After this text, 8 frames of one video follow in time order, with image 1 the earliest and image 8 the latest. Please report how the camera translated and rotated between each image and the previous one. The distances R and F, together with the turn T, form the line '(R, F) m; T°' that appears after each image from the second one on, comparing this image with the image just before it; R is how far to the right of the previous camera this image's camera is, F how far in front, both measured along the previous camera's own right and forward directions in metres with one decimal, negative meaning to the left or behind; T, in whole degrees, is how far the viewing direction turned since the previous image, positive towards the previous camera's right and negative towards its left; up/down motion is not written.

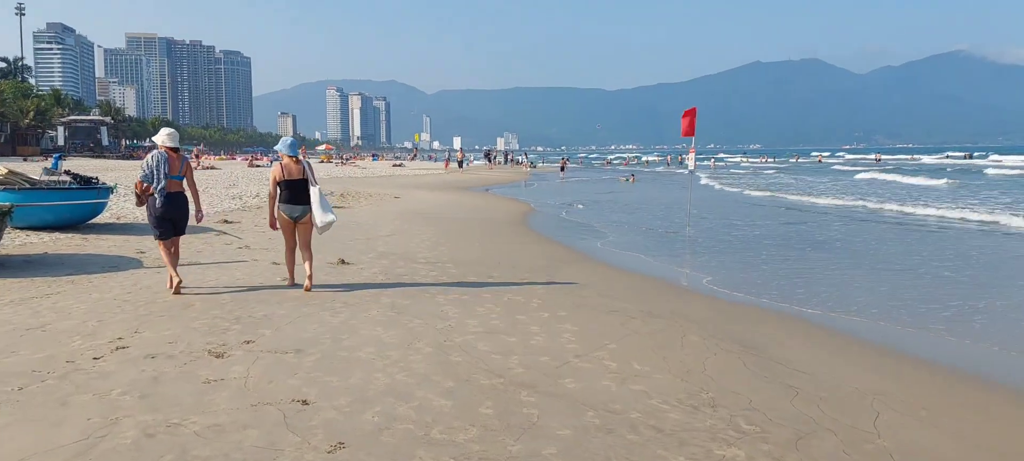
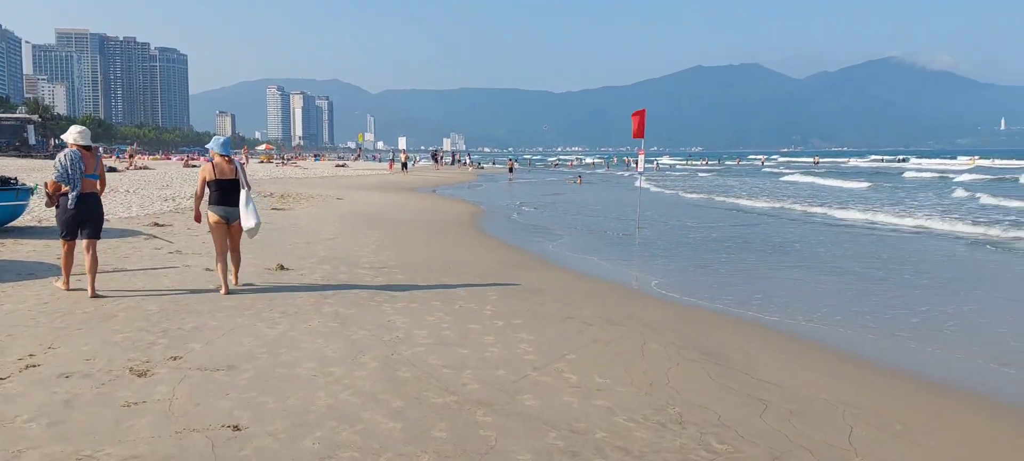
(0.0, +0.3) m; +4°
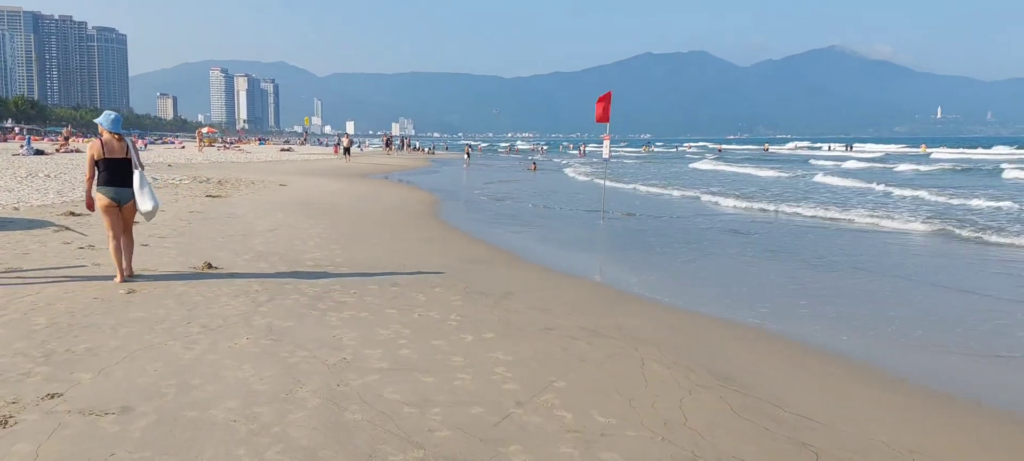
(-0.1, +1.0) m; +3°
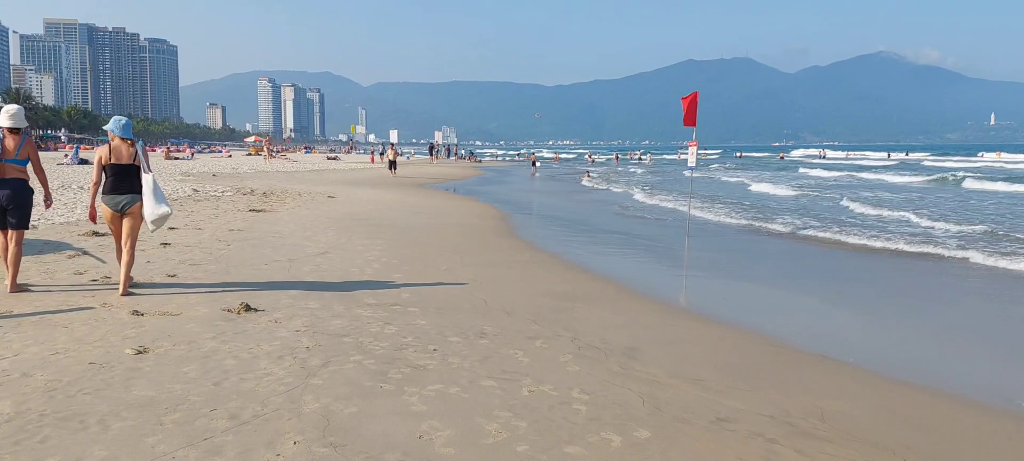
(-0.5, +1.6) m; -3°
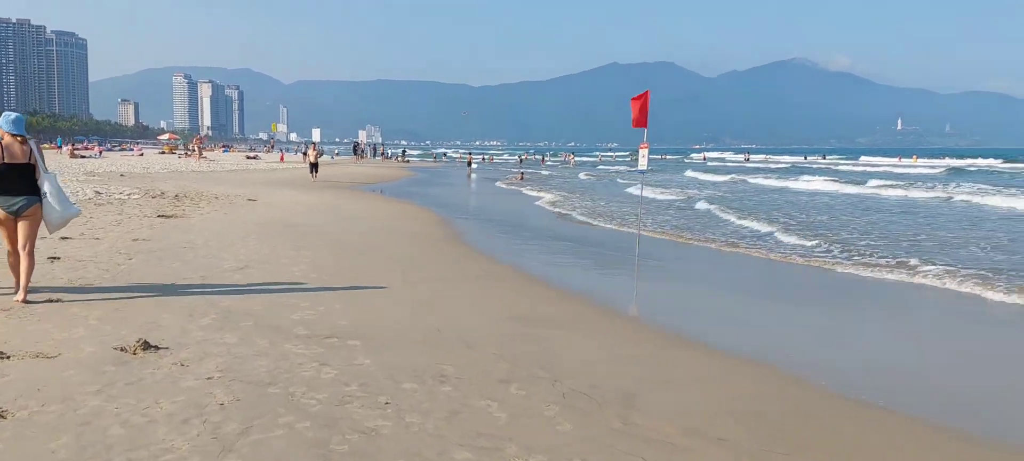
(-0.2, +1.0) m; +5°
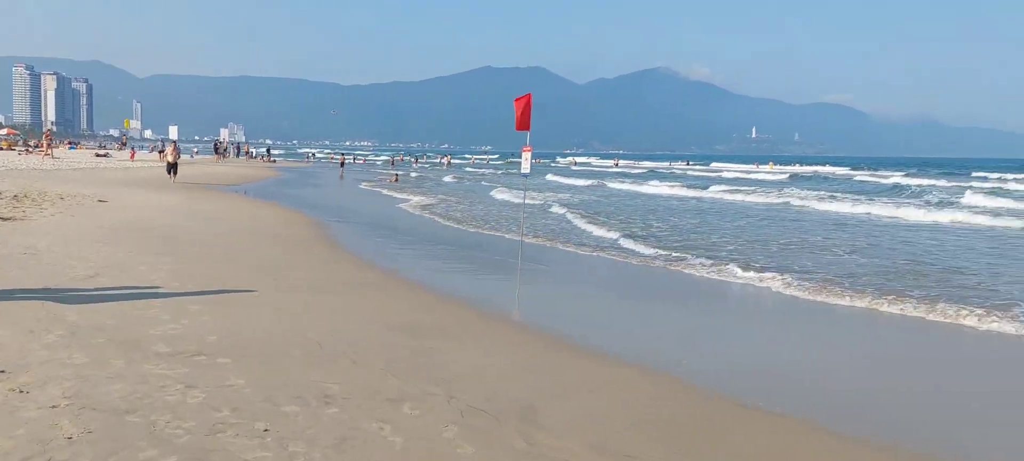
(-0.1, +0.3) m; +9°
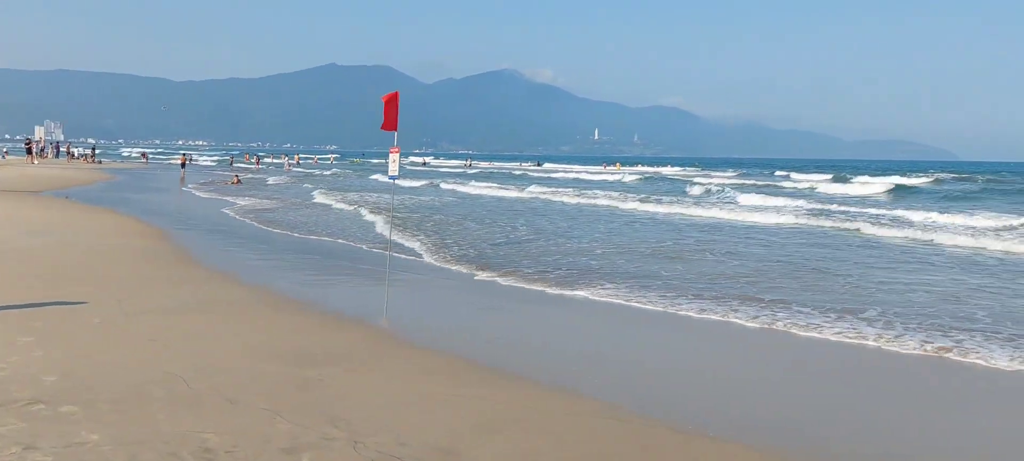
(-0.3, +0.5) m; +10°
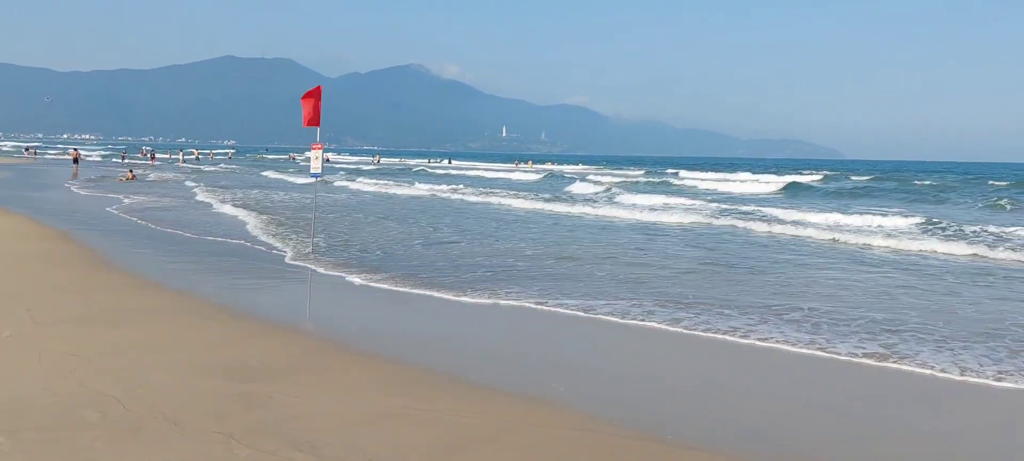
(-0.3, +0.2) m; +6°
